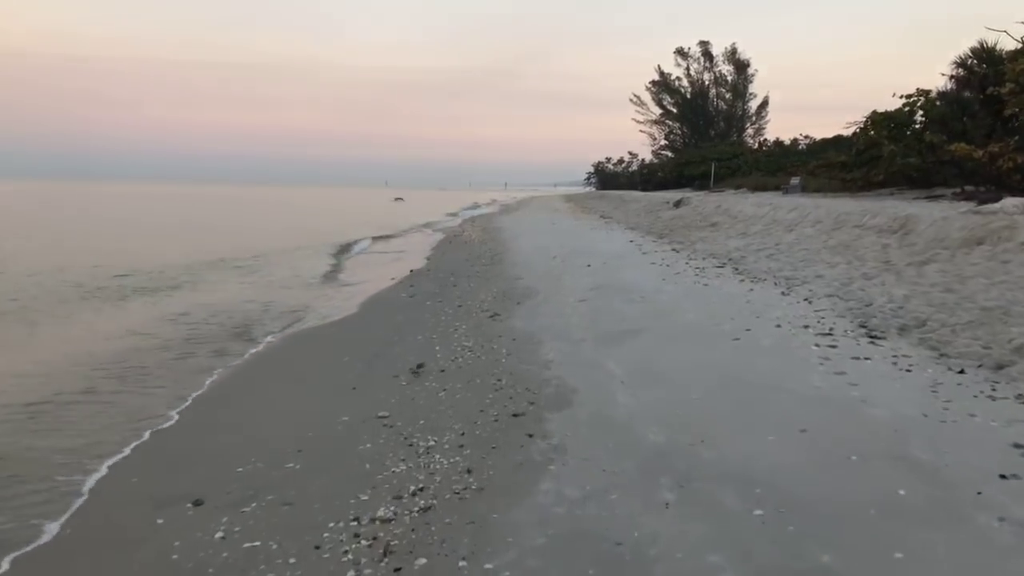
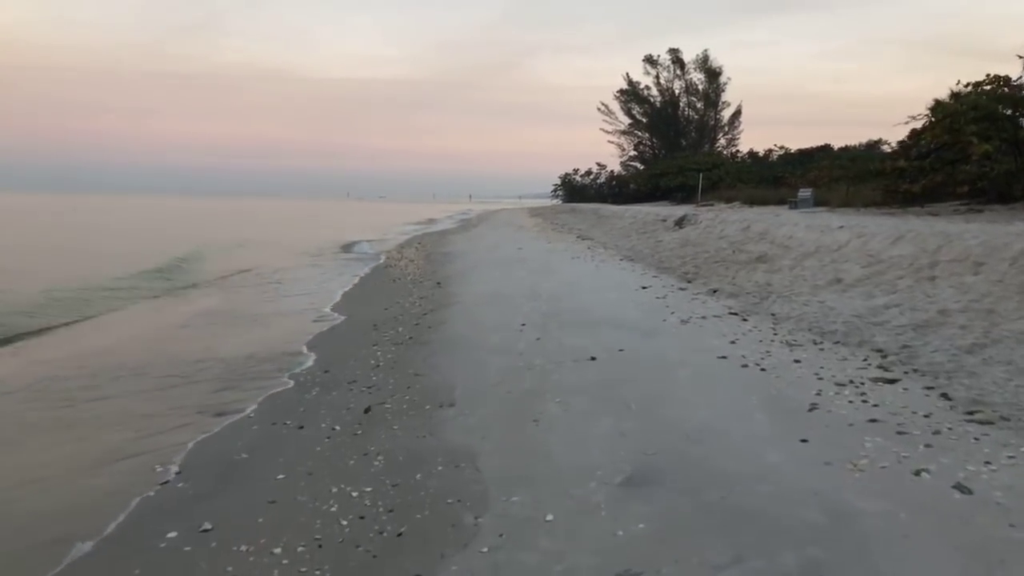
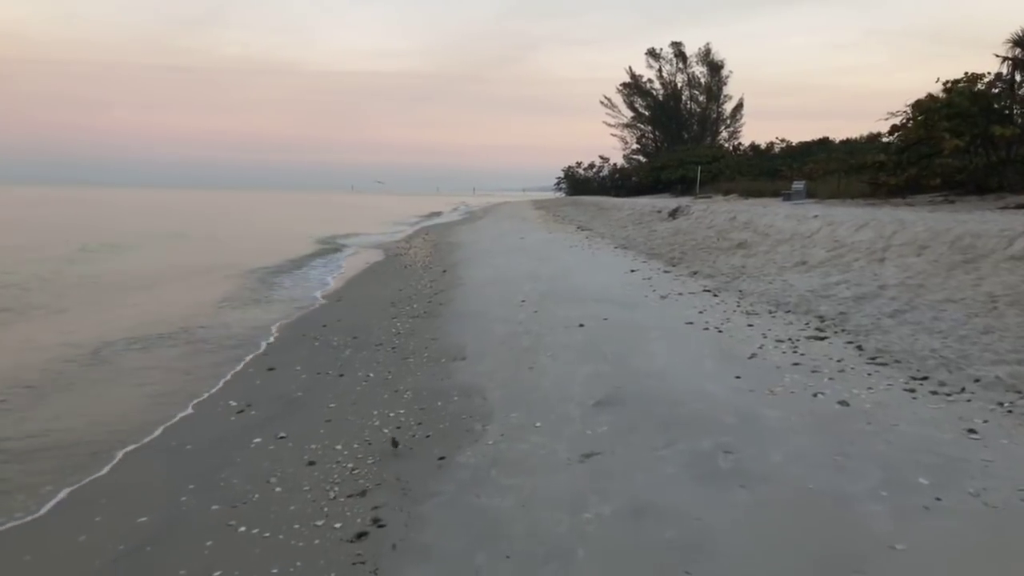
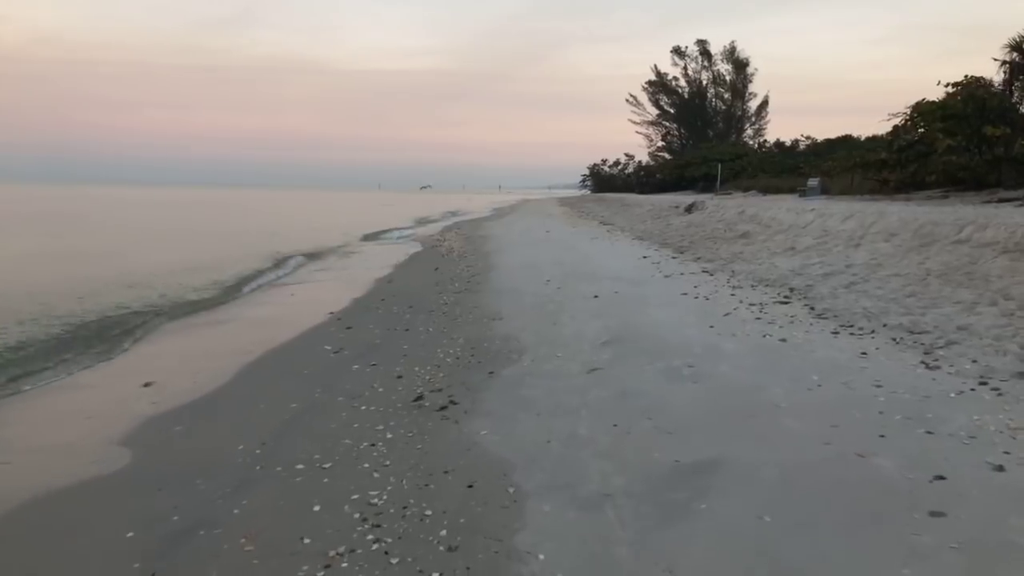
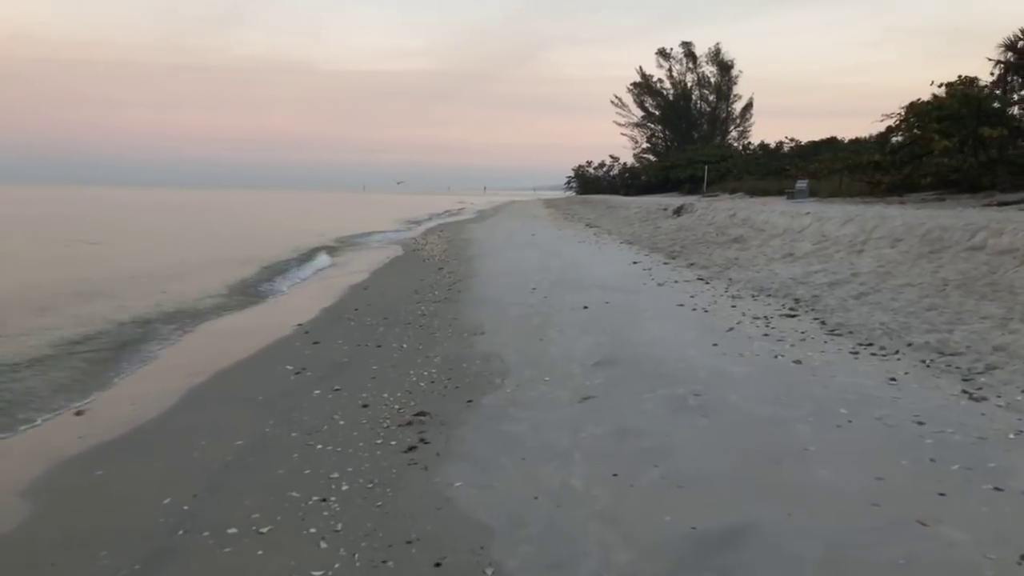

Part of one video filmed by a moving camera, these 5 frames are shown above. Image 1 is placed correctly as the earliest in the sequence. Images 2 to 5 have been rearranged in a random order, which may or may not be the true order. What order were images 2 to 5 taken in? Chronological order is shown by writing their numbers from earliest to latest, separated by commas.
4, 5, 3, 2
